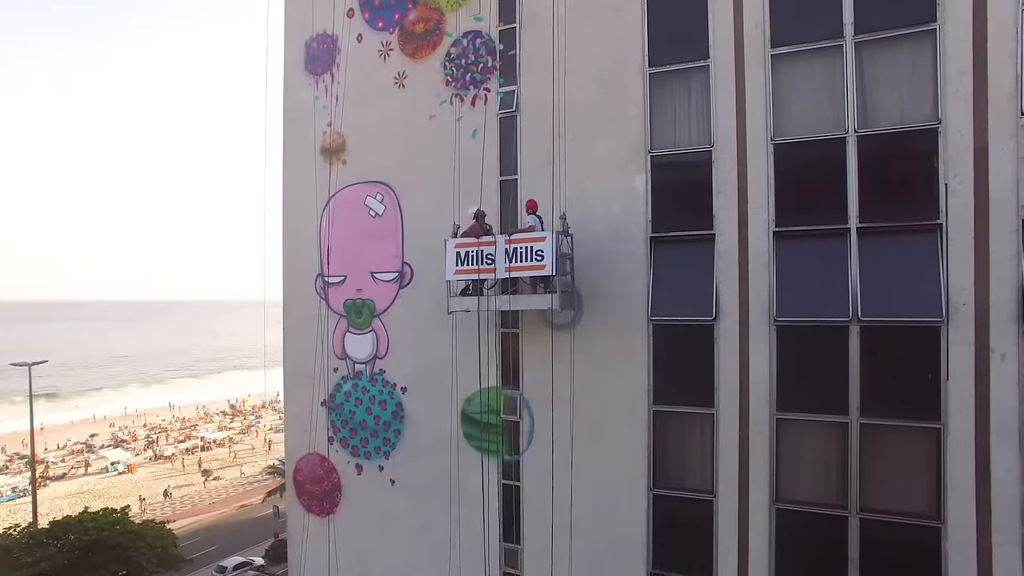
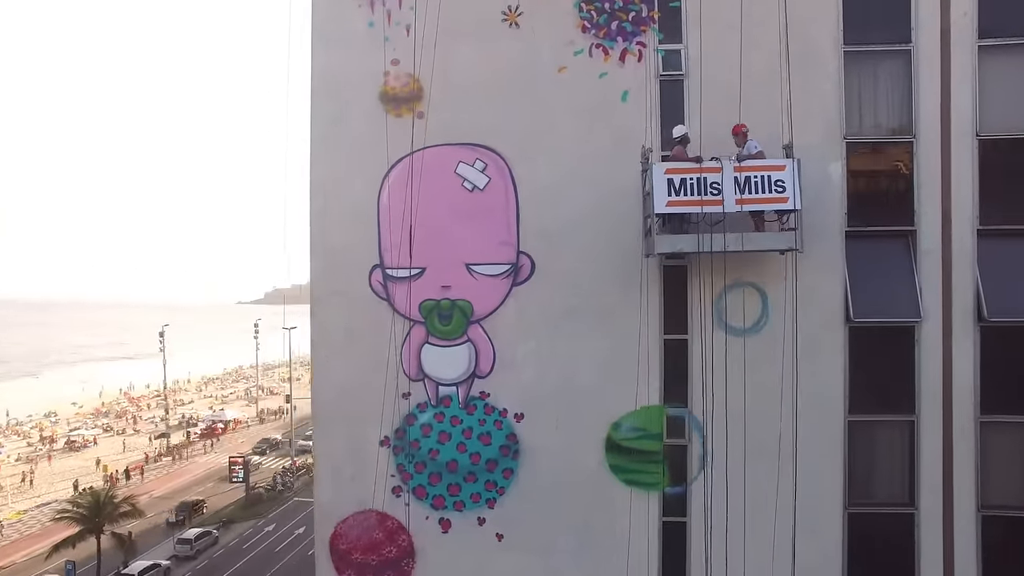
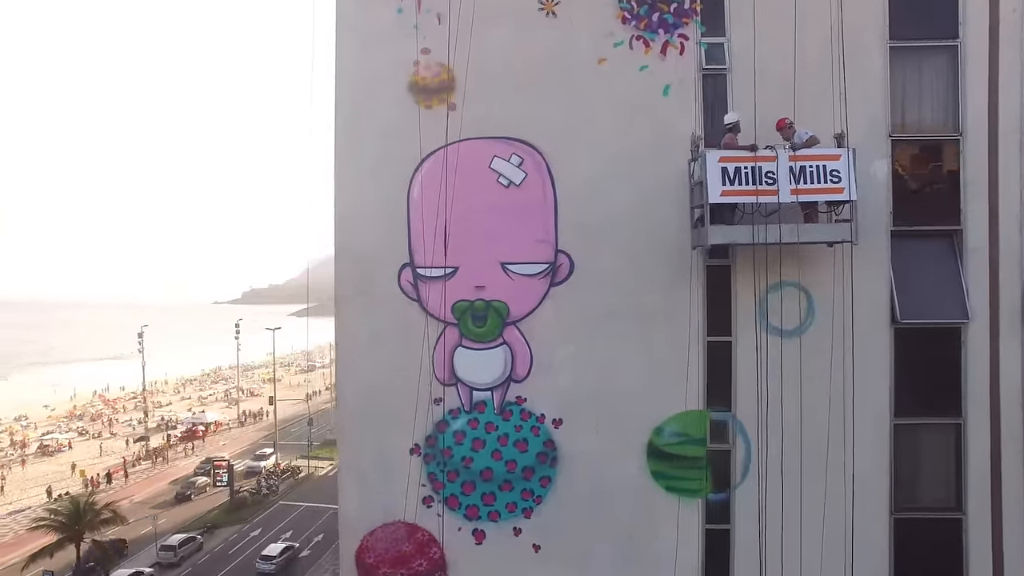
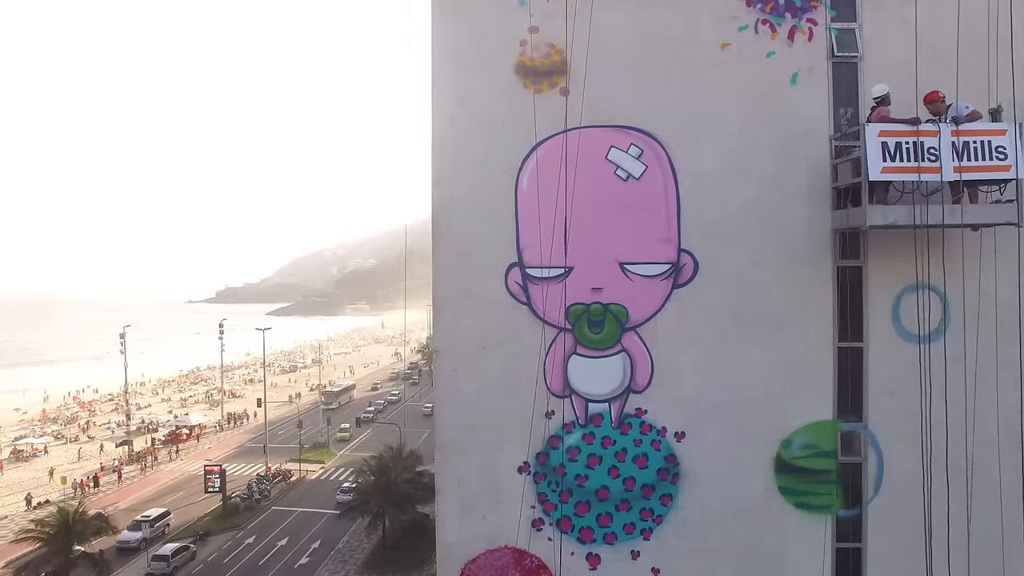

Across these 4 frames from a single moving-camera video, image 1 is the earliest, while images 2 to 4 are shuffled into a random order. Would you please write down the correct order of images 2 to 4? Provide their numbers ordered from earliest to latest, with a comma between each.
2, 3, 4
